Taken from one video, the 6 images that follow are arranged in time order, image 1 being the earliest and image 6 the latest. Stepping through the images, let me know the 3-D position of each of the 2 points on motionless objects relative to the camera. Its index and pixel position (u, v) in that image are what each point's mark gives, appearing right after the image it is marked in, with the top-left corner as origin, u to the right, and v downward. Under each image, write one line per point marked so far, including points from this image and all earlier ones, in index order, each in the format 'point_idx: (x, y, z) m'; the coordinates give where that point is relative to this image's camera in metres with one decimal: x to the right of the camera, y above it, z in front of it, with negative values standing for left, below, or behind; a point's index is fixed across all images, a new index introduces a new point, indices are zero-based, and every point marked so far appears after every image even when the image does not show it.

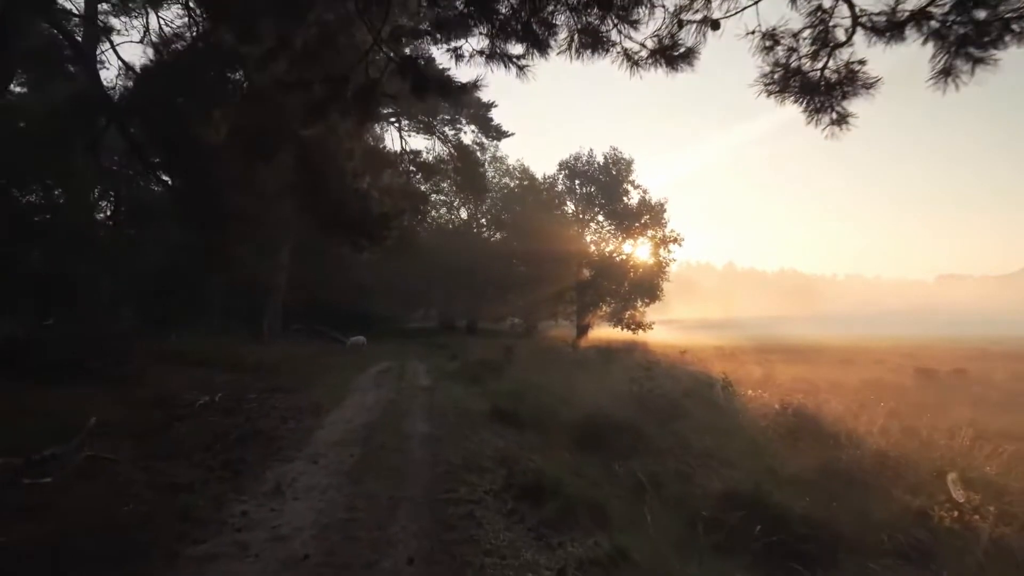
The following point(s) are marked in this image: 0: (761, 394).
0: (+6.2, -2.7, +17.7) m
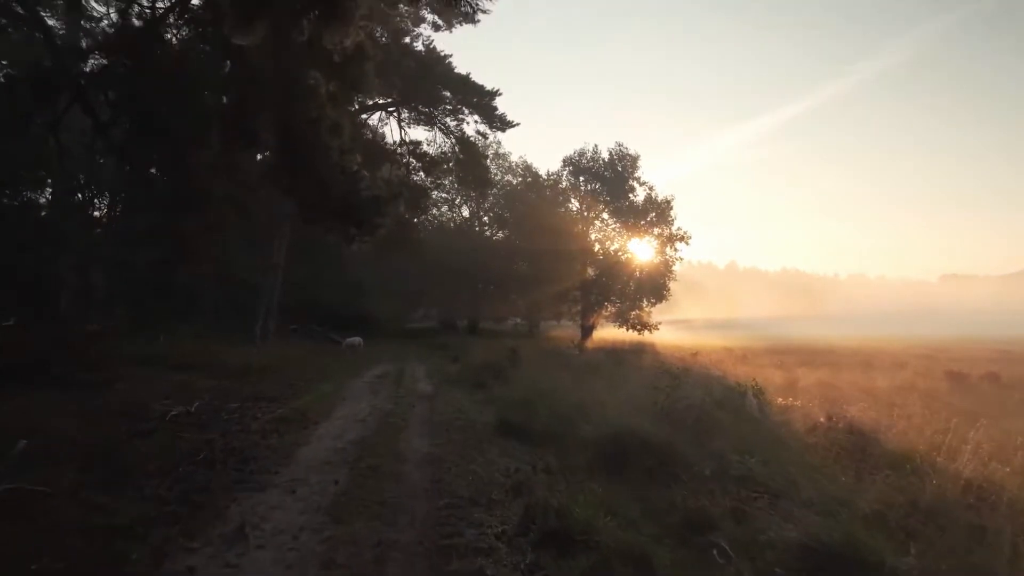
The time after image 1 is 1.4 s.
0: (+6.4, -2.6, +16.1) m
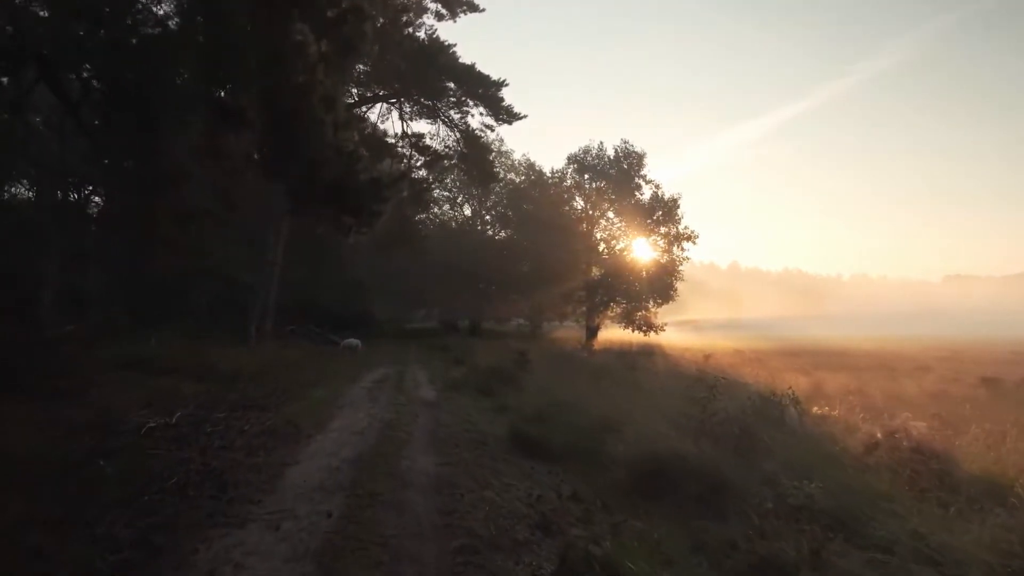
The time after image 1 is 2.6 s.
0: (+6.6, -2.6, +14.7) m
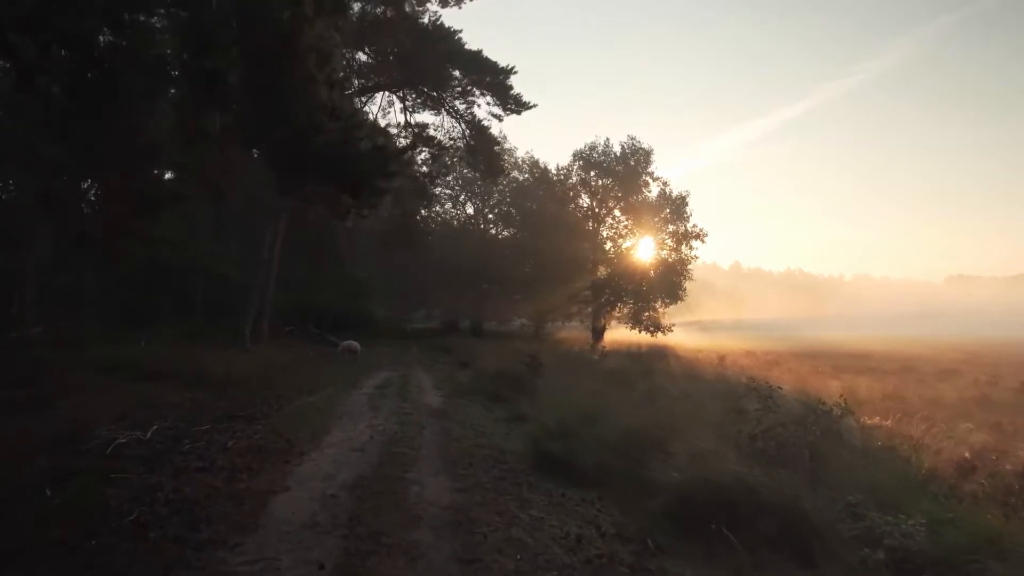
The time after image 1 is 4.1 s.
0: (+7.0, -2.6, +13.1) m
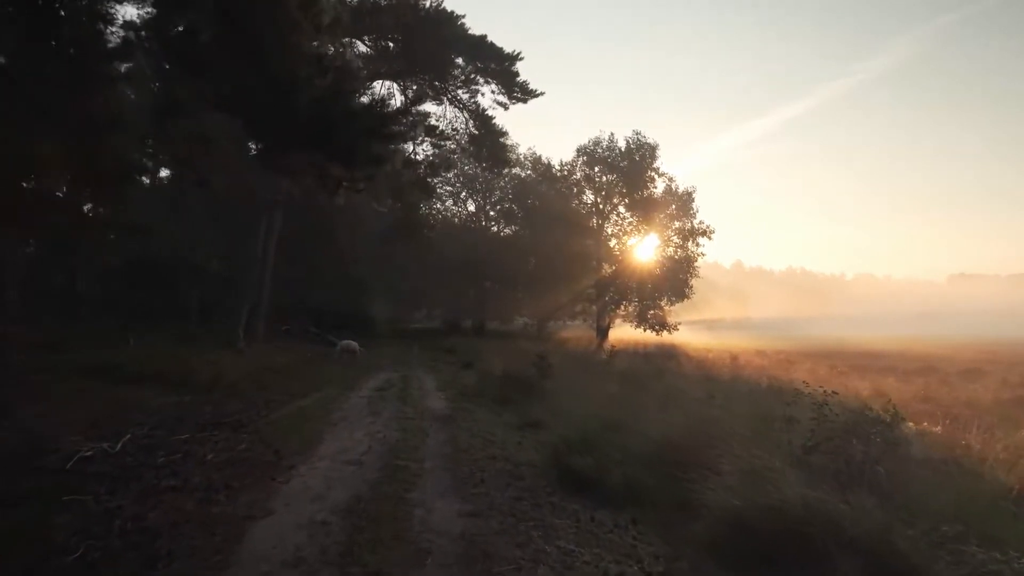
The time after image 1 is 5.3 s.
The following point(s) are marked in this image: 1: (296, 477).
0: (+7.2, -2.5, +11.8) m
1: (-2.8, -2.4, +9.0) m
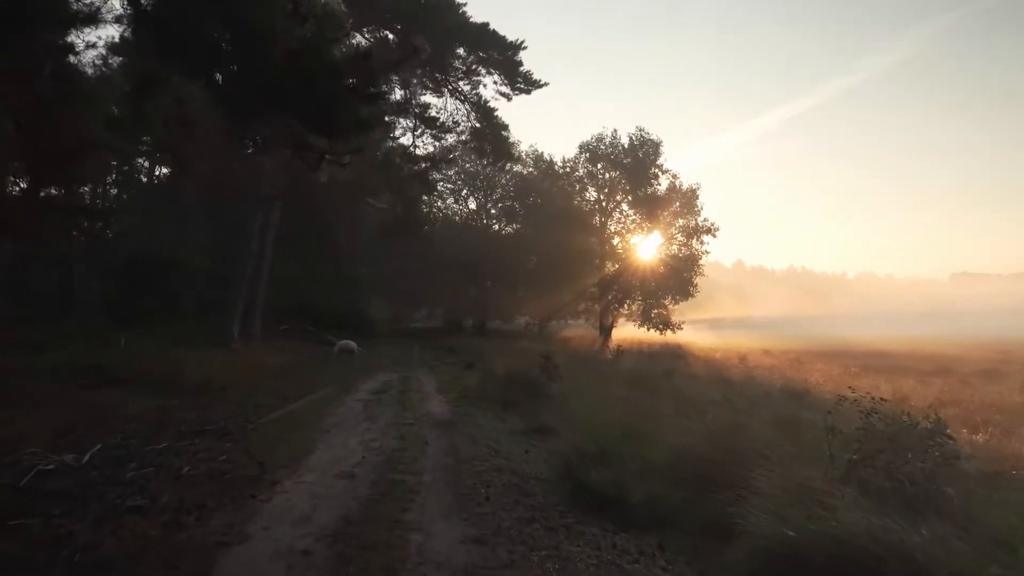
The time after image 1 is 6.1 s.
0: (+7.3, -2.4, +10.9) m
1: (-2.7, -2.4, +8.1) m
